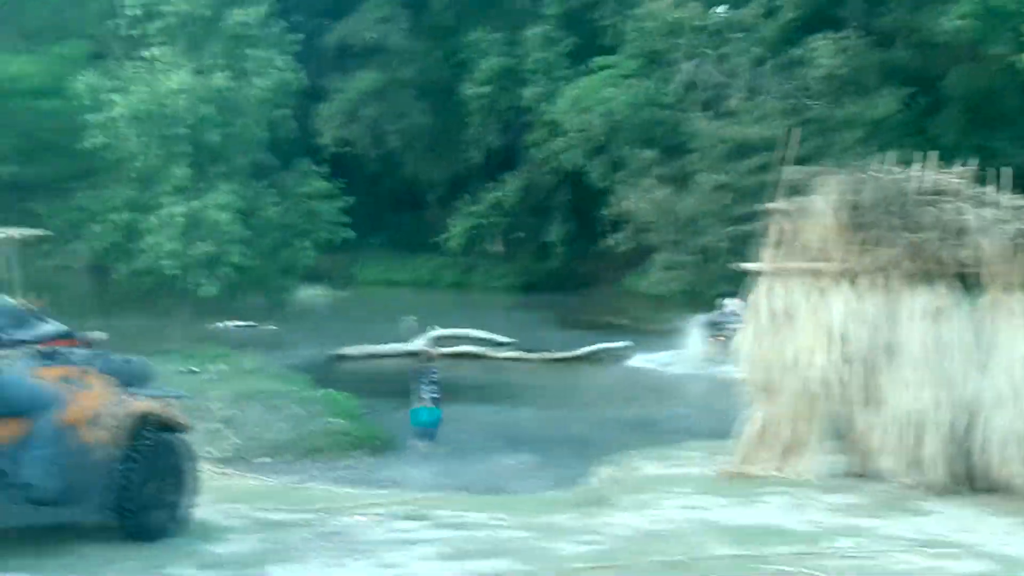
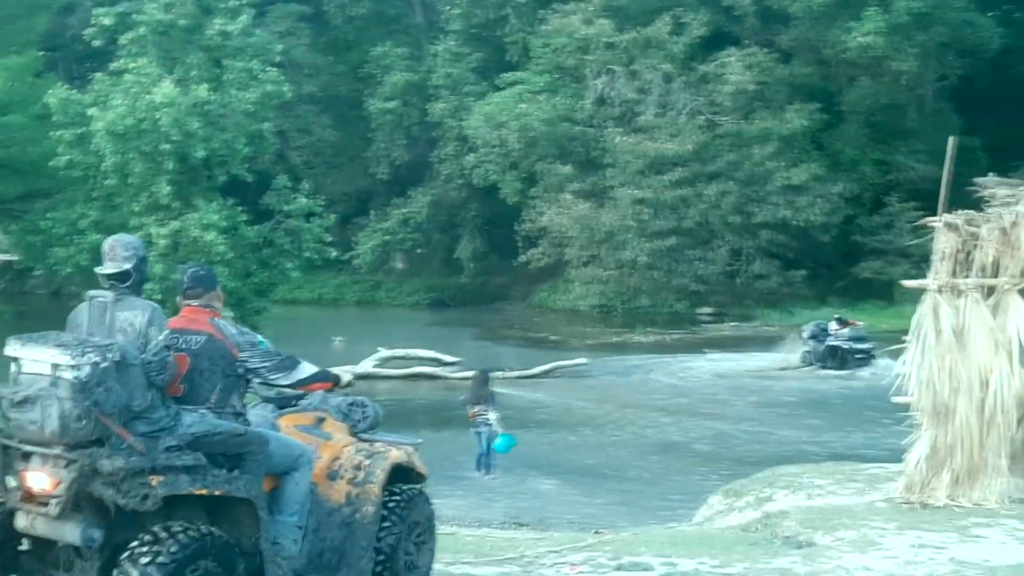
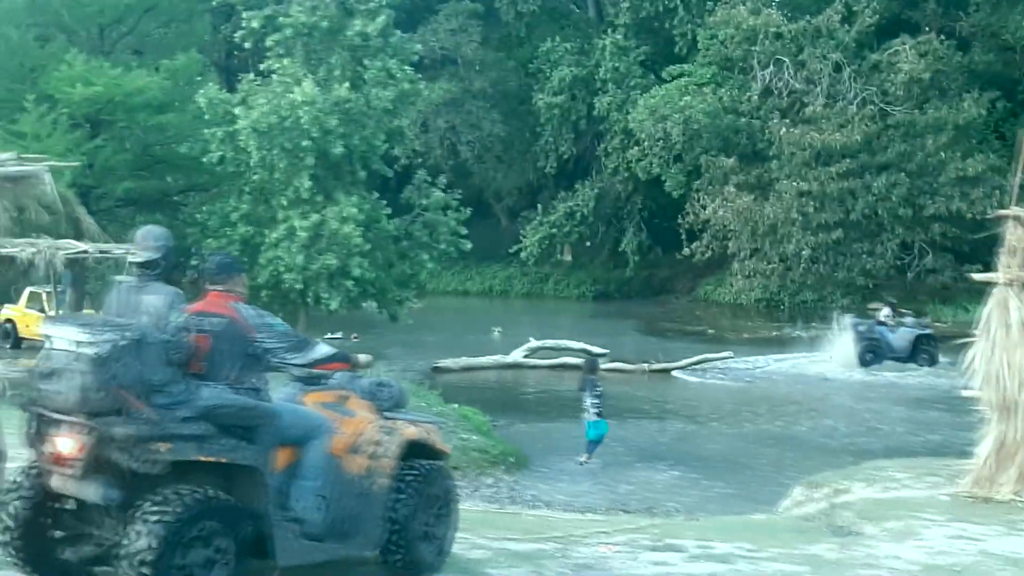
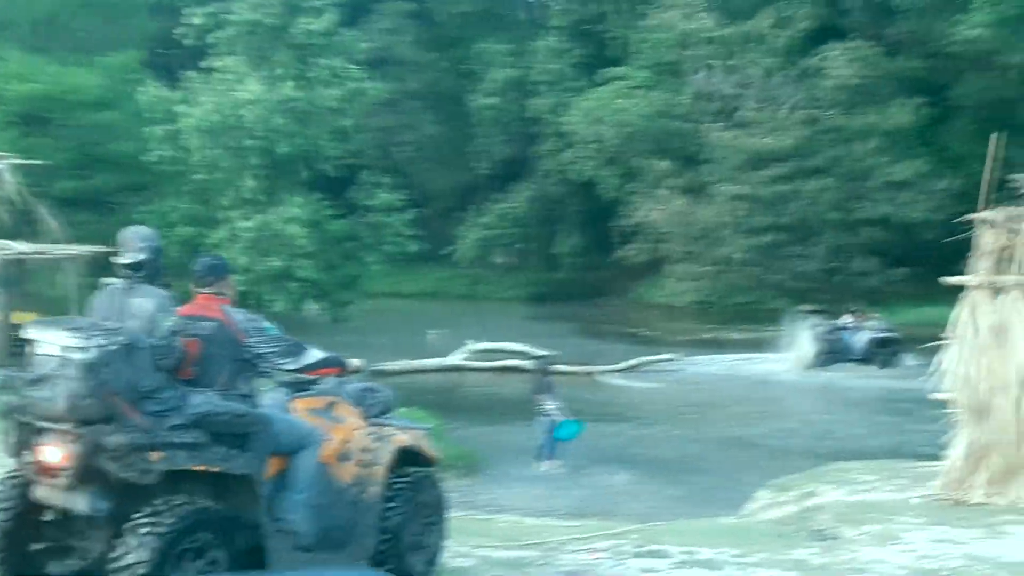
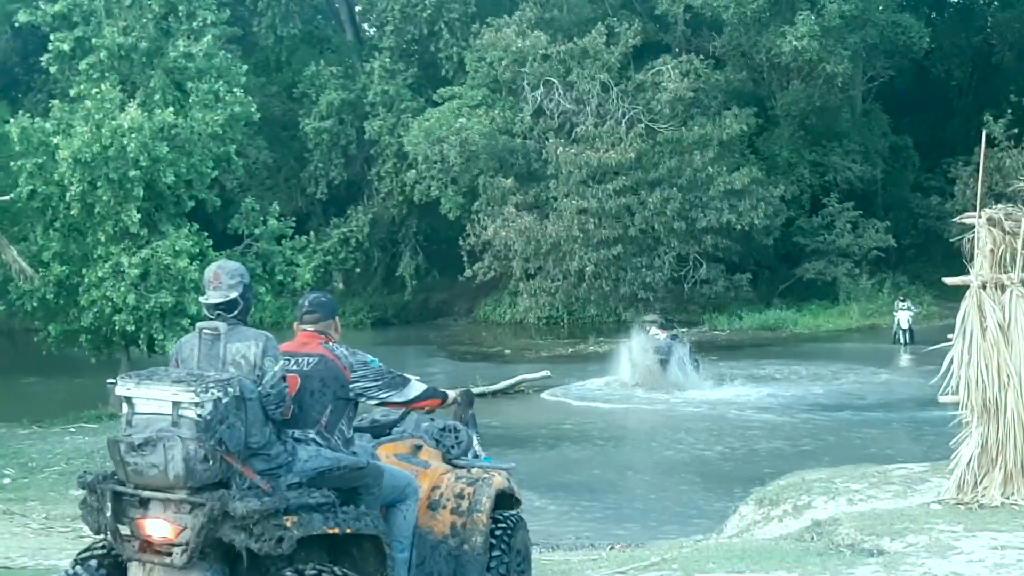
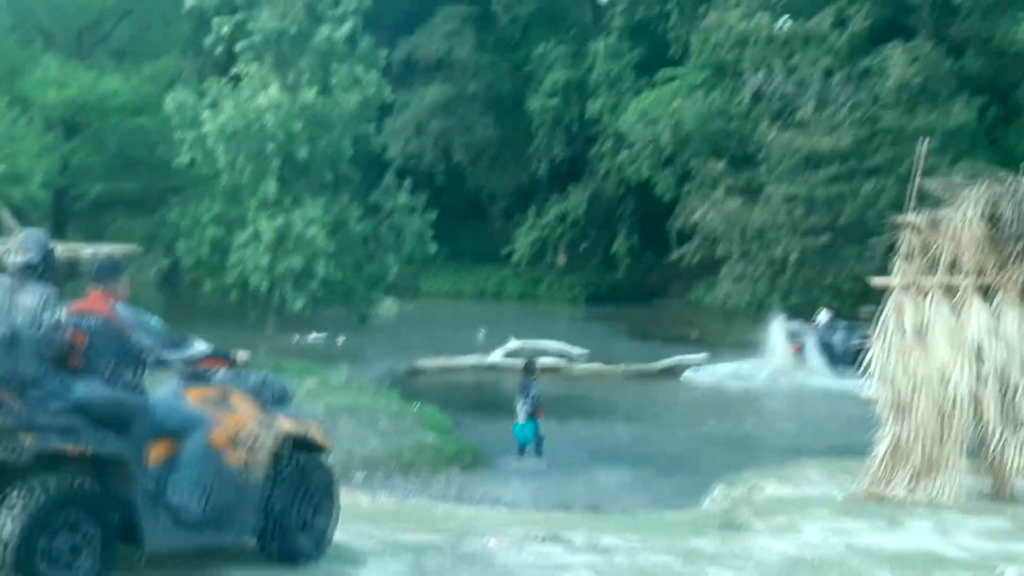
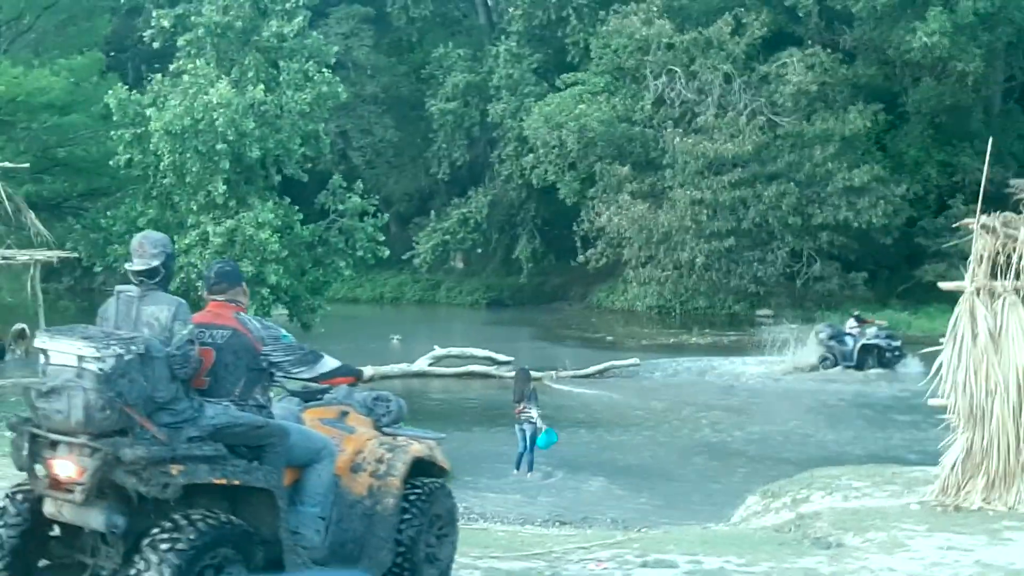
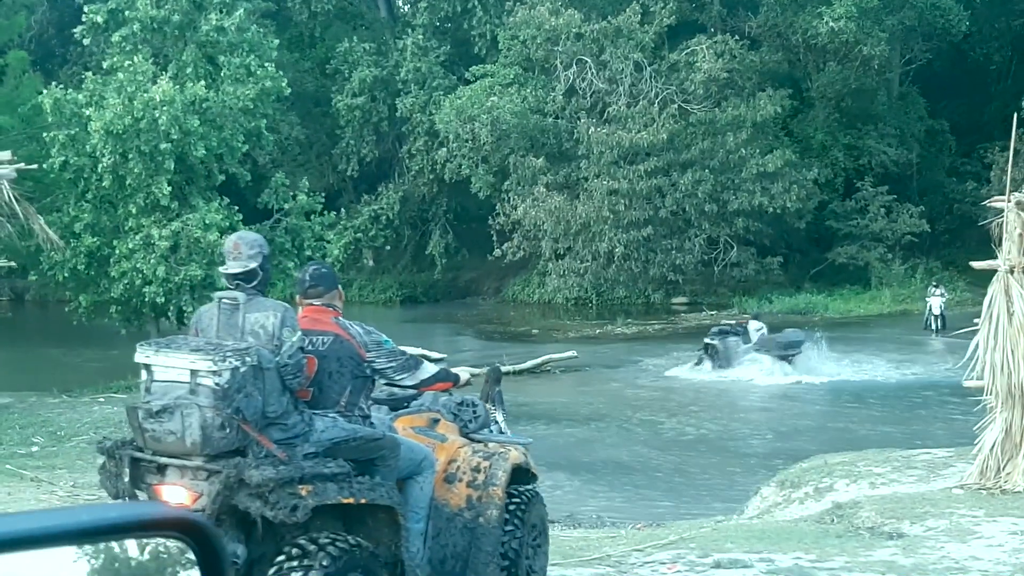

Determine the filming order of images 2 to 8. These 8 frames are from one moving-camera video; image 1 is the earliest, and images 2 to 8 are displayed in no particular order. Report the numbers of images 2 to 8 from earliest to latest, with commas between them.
6, 3, 4, 7, 2, 8, 5
